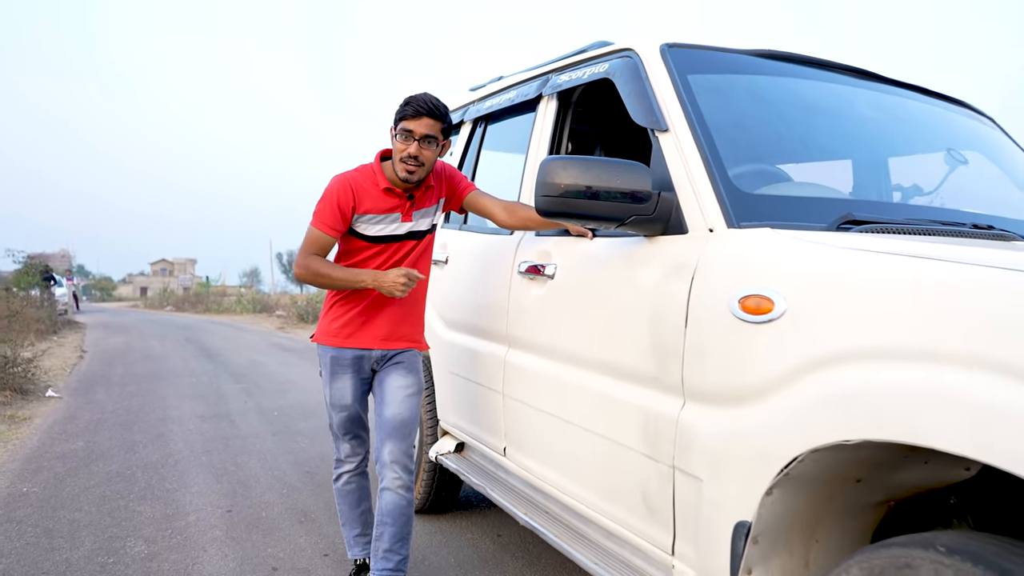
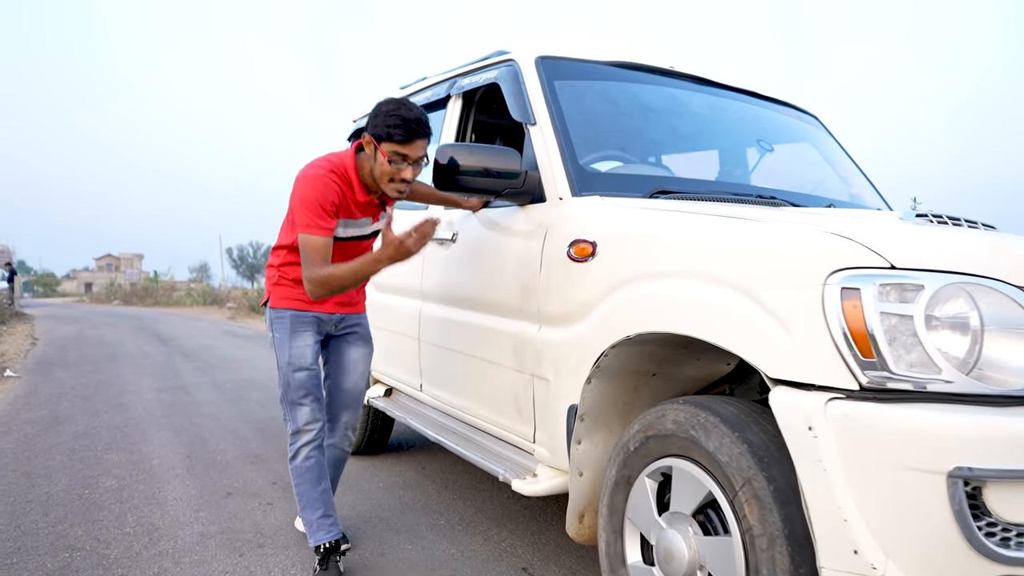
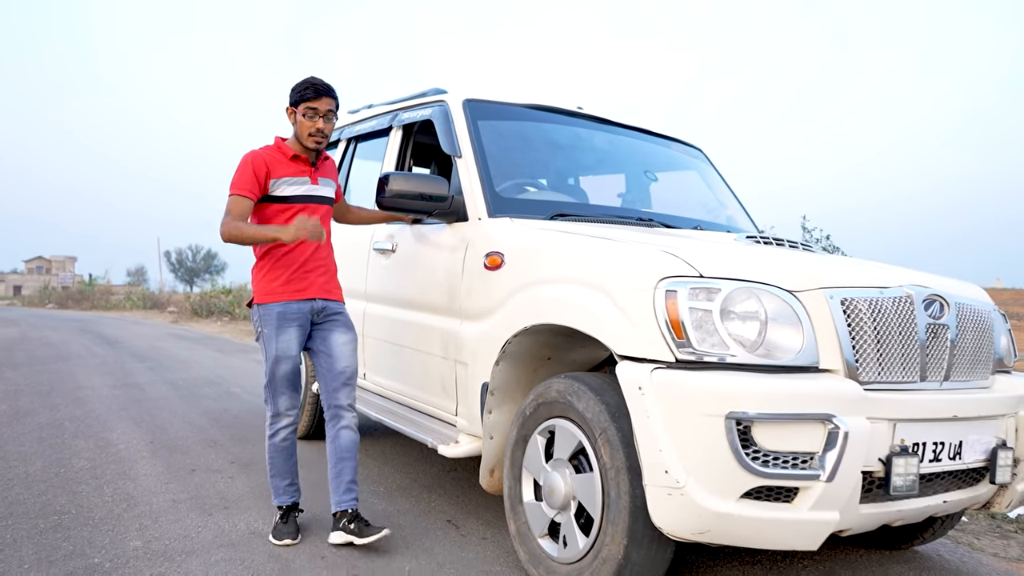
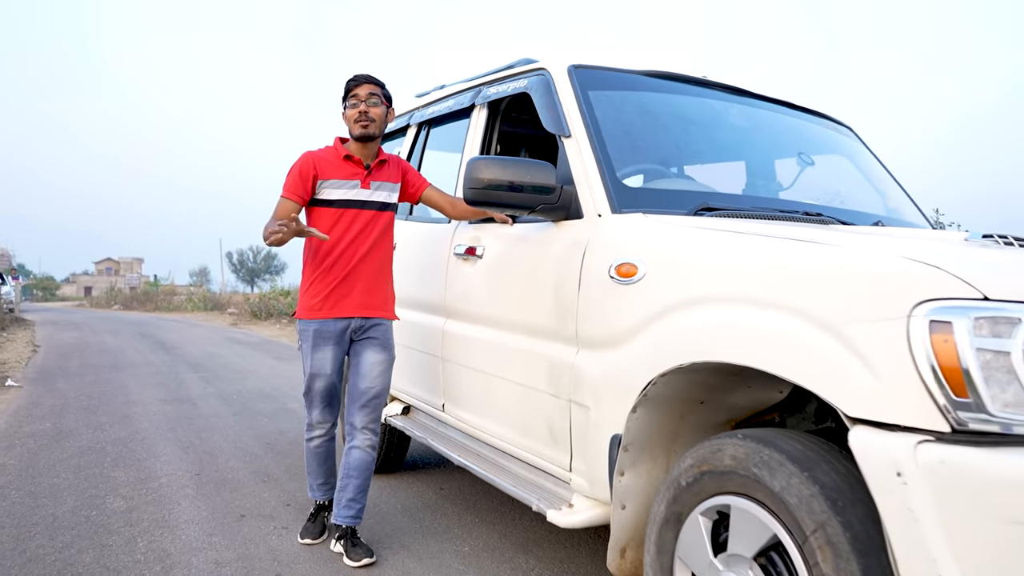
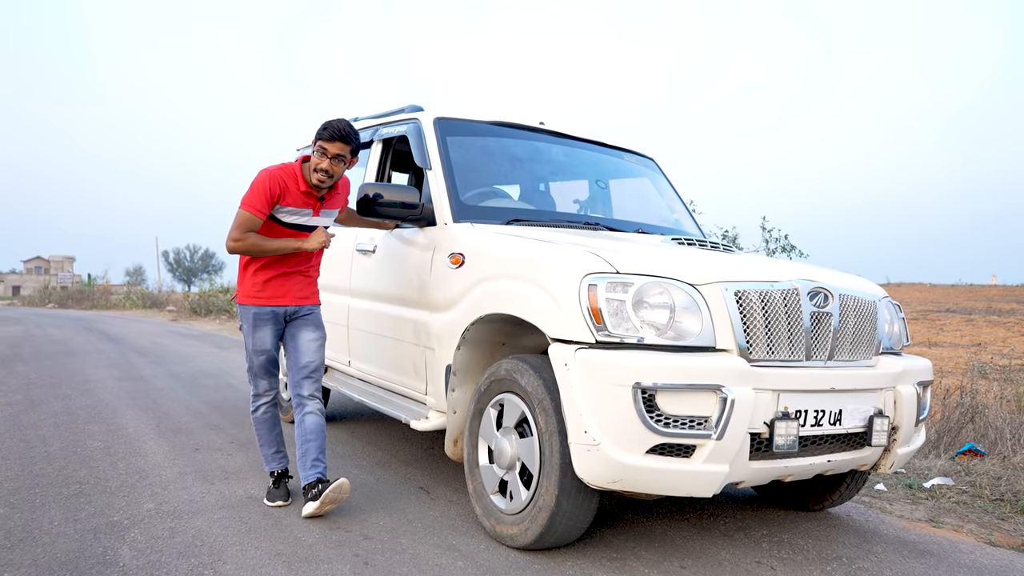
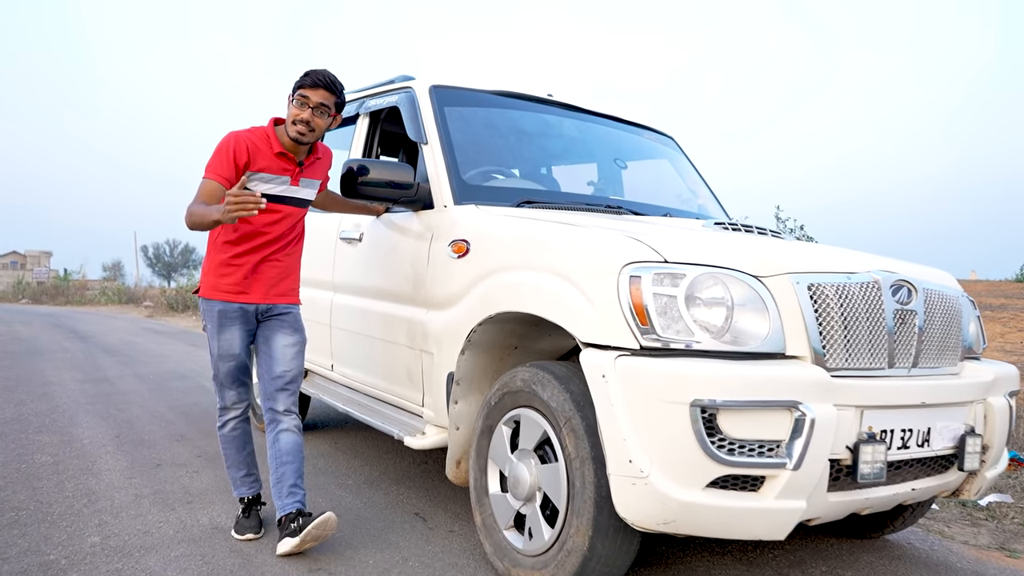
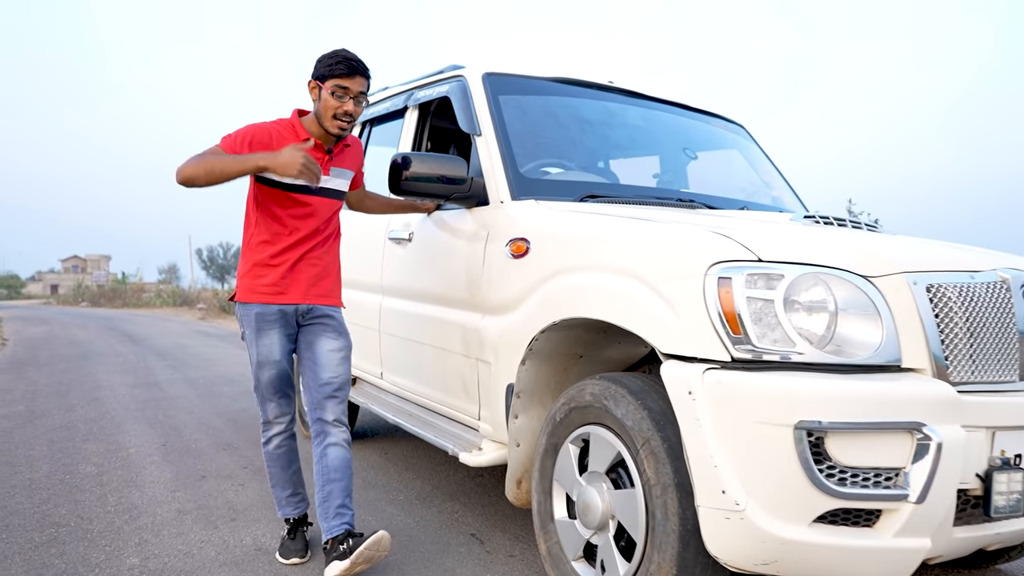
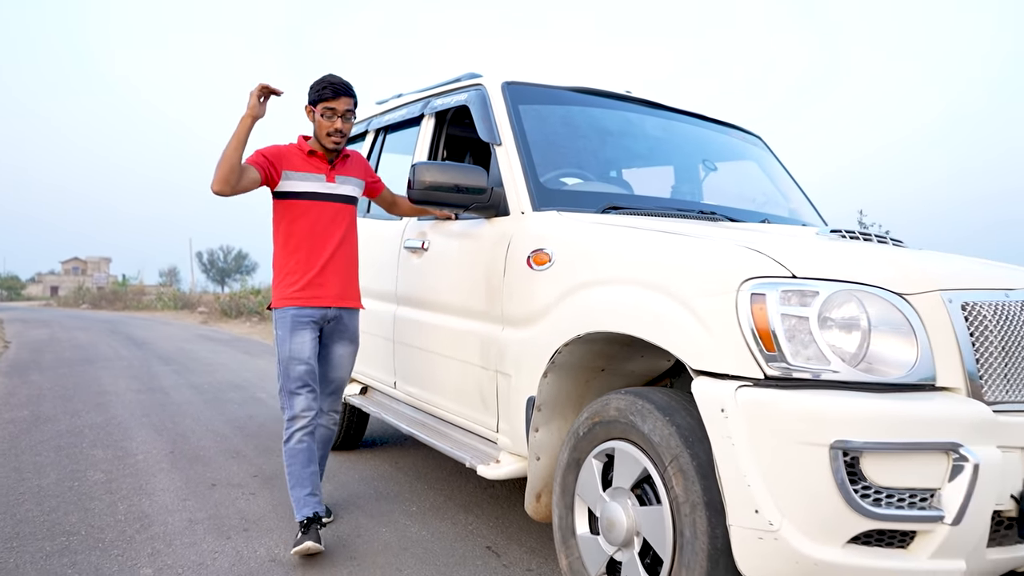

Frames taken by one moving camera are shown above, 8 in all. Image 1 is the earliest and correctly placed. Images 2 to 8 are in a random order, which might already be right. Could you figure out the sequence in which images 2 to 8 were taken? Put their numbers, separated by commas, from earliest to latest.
4, 8, 3, 5, 6, 7, 2
